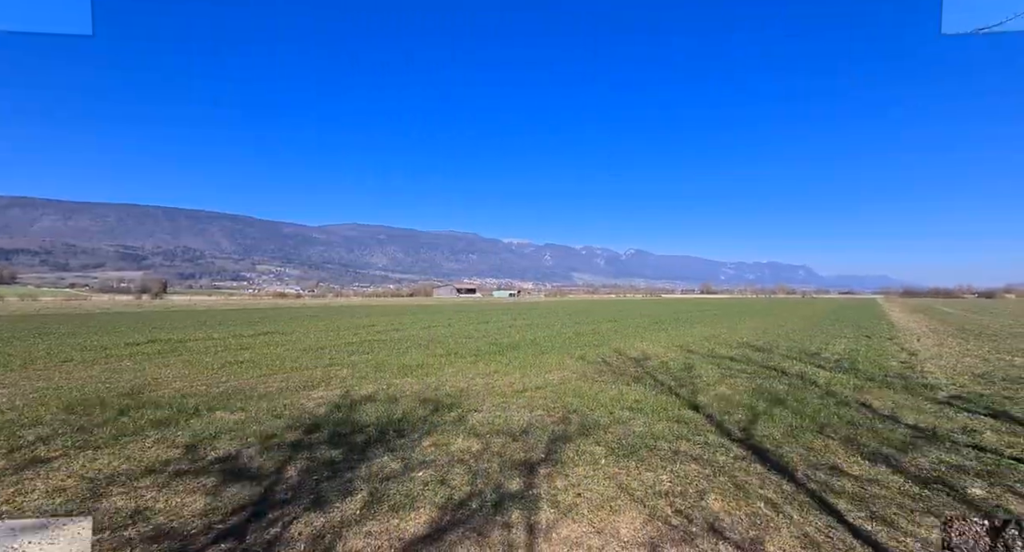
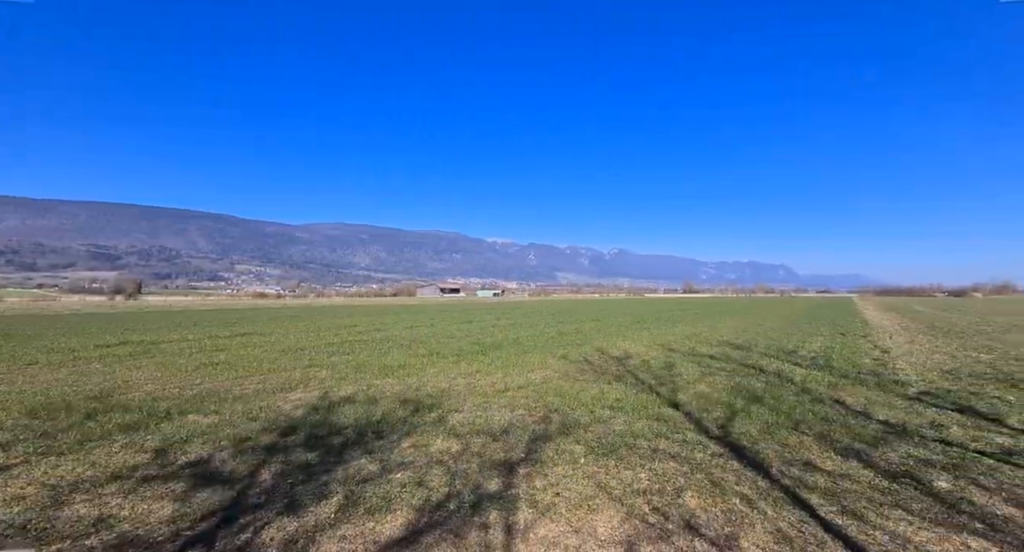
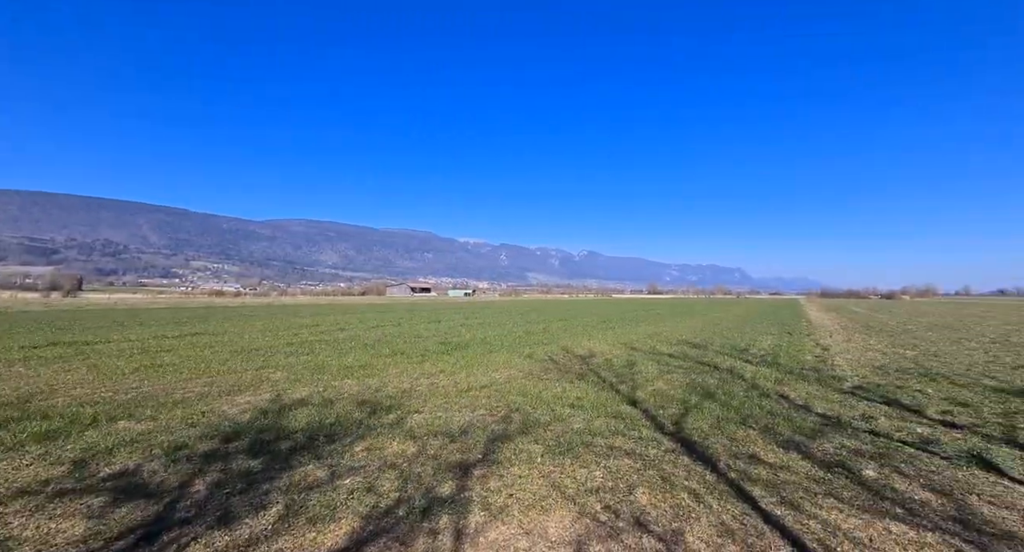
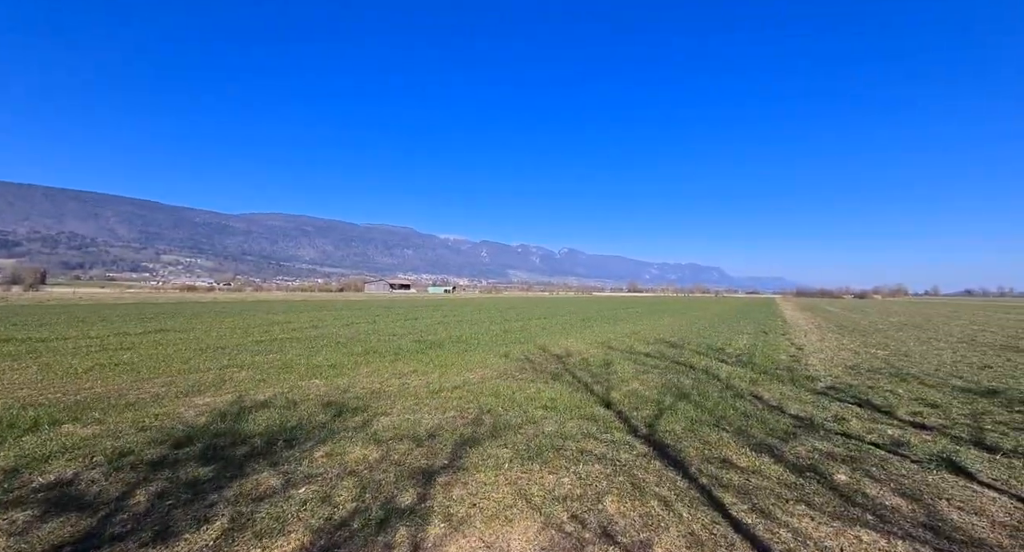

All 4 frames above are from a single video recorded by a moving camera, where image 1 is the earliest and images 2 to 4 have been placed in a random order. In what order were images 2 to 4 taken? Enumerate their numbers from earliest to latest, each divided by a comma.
2, 3, 4
